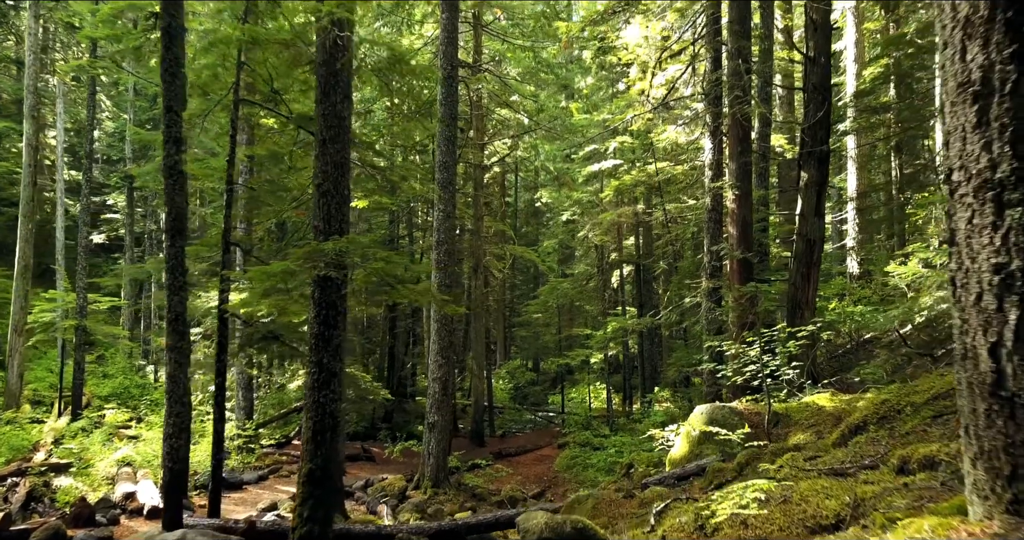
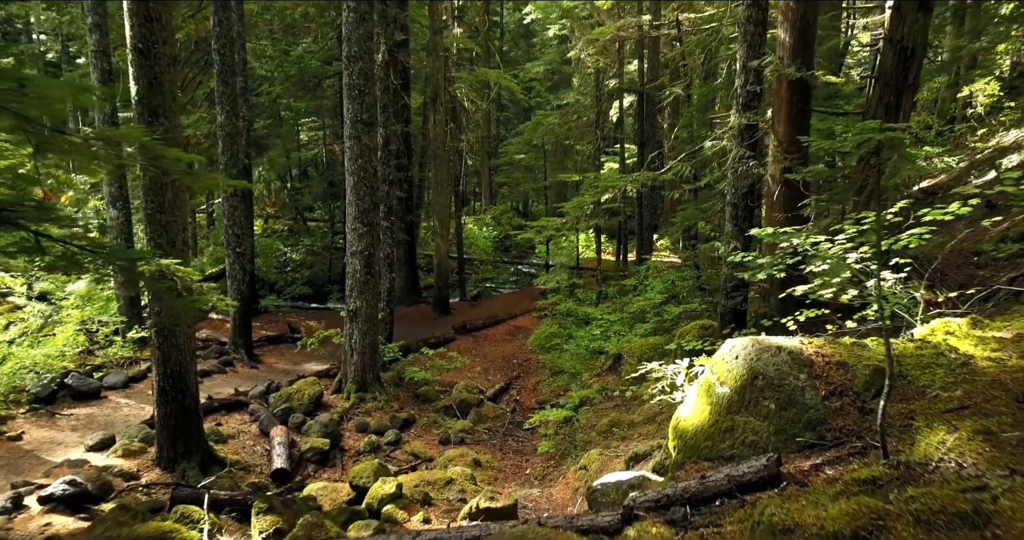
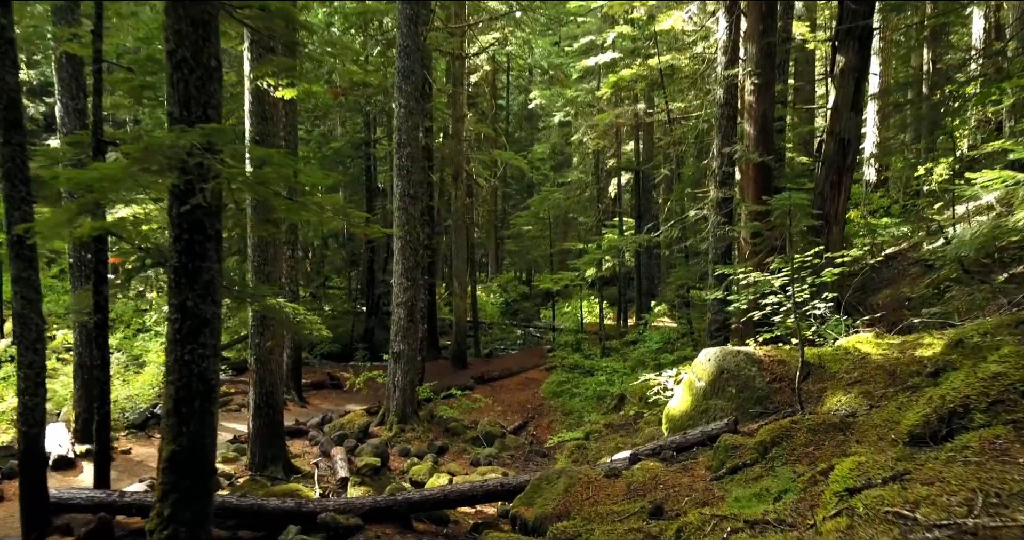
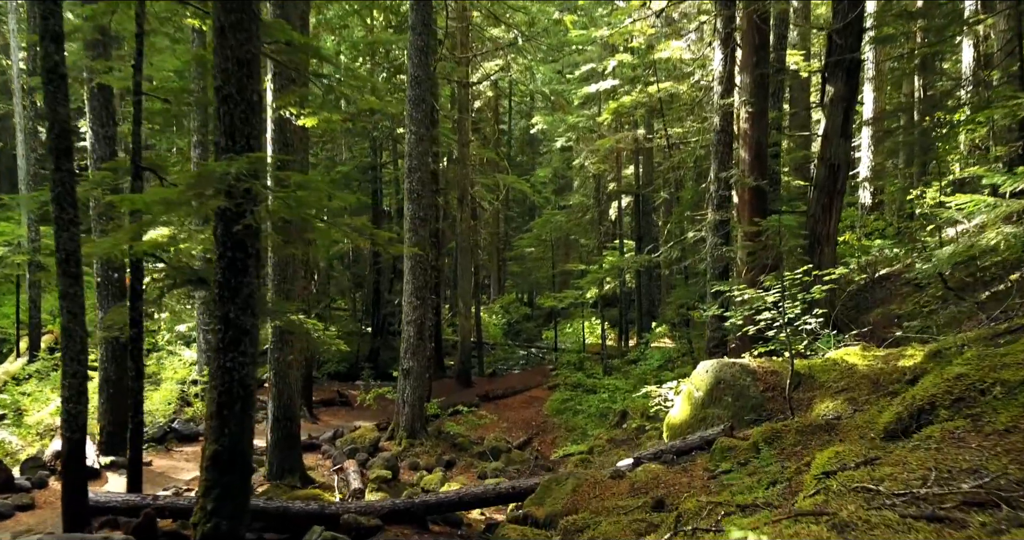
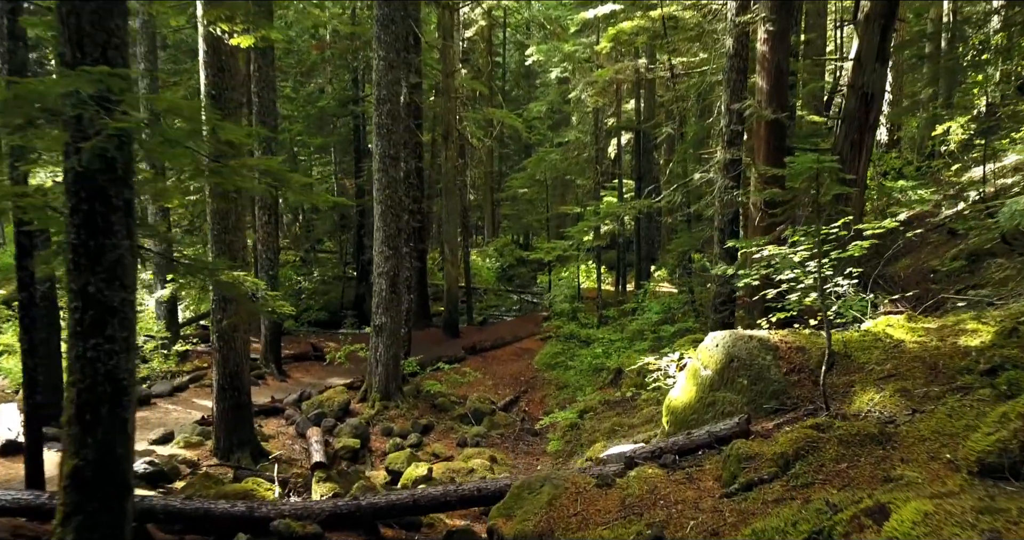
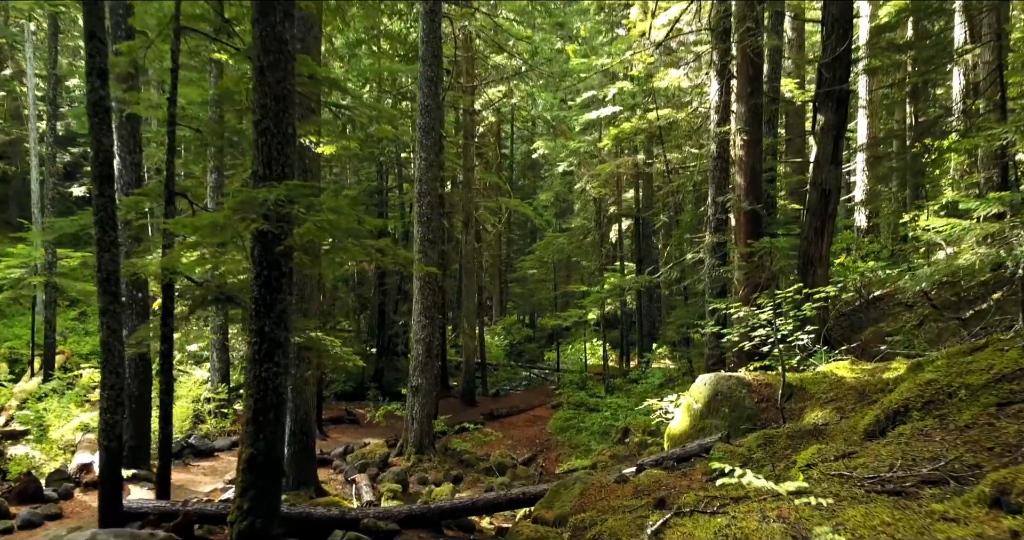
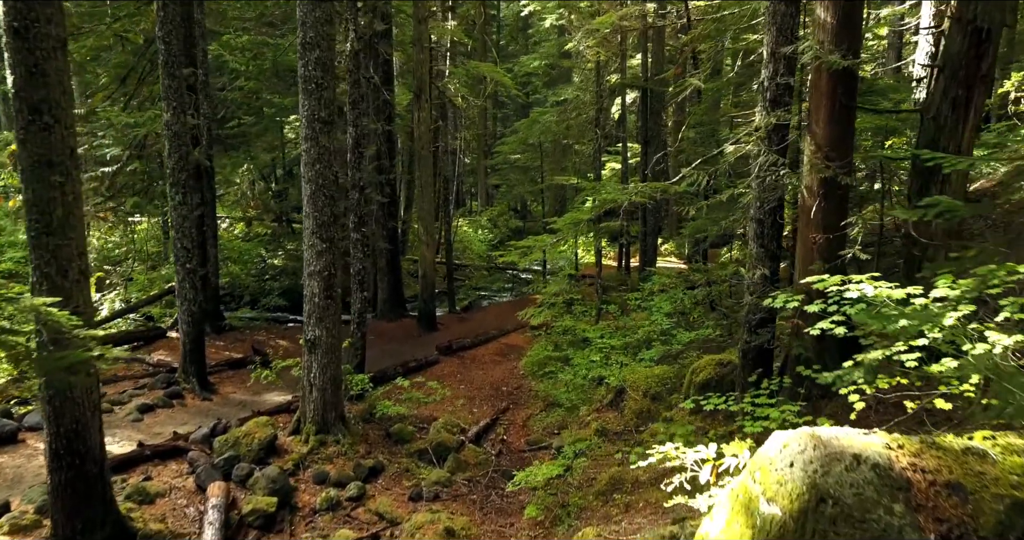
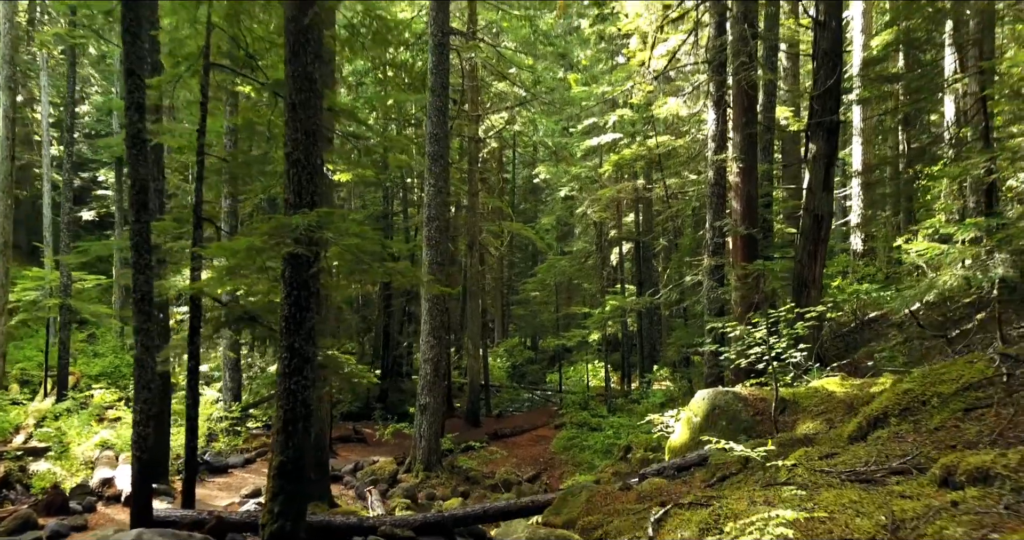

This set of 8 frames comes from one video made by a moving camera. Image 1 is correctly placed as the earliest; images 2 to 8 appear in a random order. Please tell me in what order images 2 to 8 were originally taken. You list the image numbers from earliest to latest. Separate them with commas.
8, 6, 4, 3, 5, 2, 7
